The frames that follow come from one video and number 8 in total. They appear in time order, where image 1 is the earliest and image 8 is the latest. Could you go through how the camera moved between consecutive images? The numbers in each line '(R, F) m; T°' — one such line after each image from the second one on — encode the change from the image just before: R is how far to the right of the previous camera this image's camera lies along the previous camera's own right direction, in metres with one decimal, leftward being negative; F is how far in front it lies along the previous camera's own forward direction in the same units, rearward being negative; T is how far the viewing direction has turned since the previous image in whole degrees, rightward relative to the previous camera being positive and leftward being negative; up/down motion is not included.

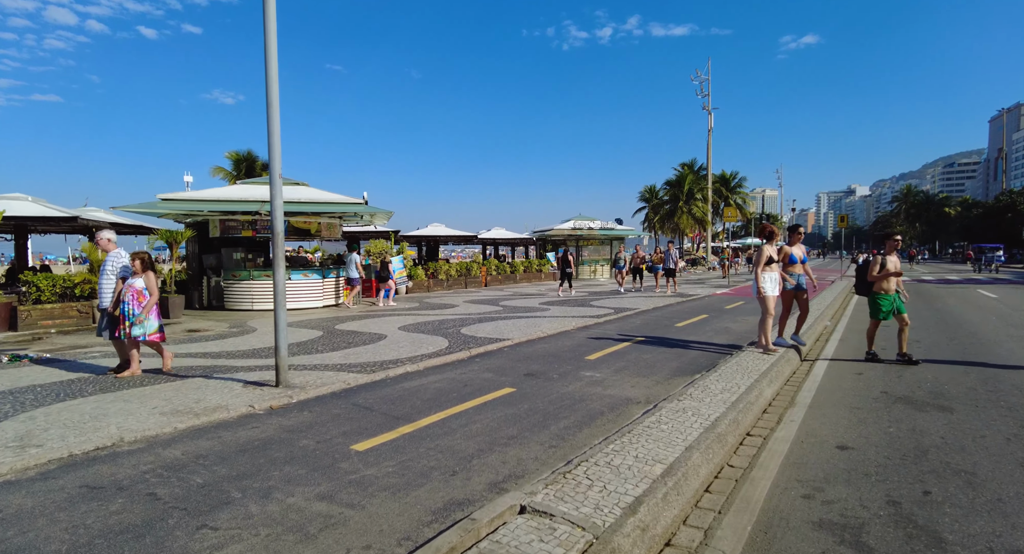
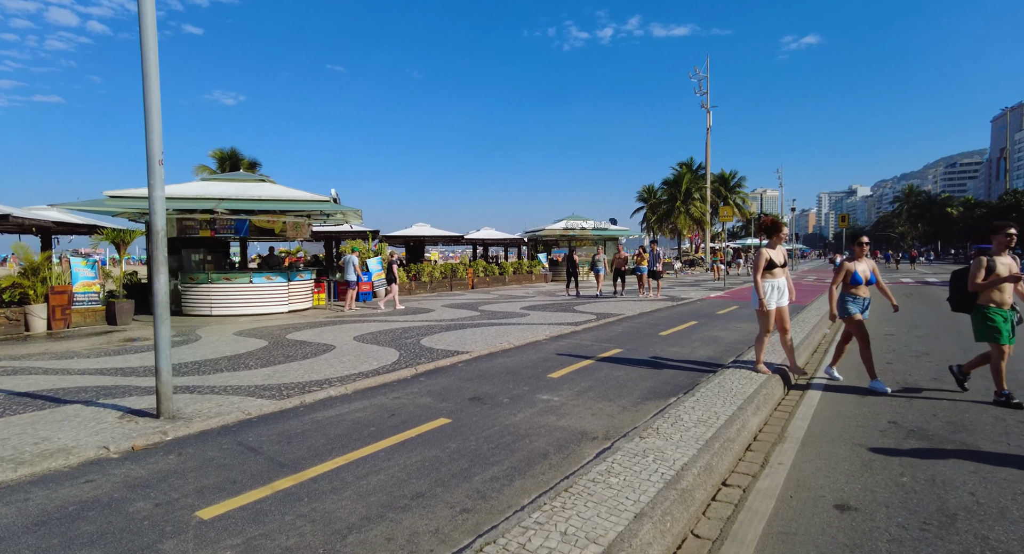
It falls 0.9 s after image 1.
(+0.6, +1.0) m; 0°
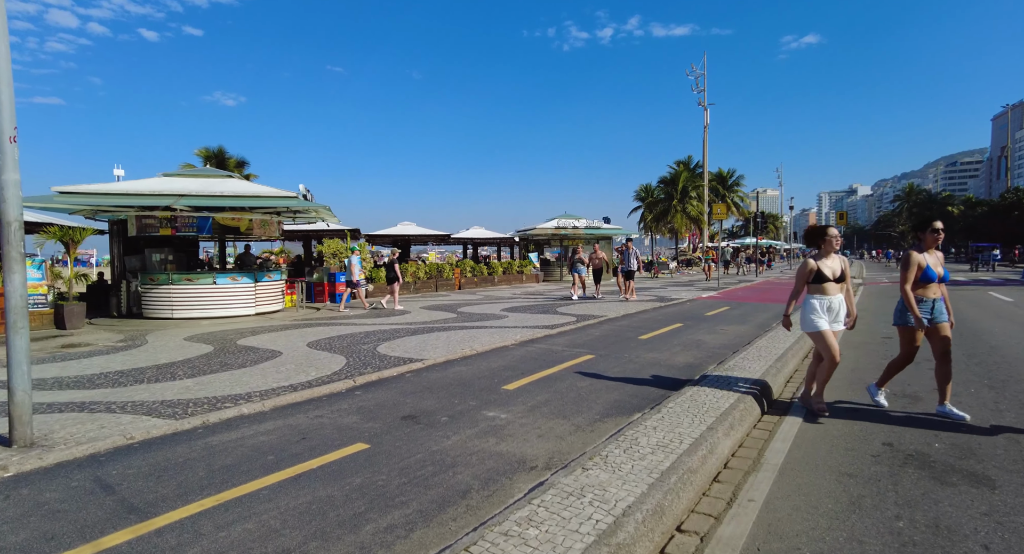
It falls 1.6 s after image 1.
(+0.6, +0.8) m; 0°
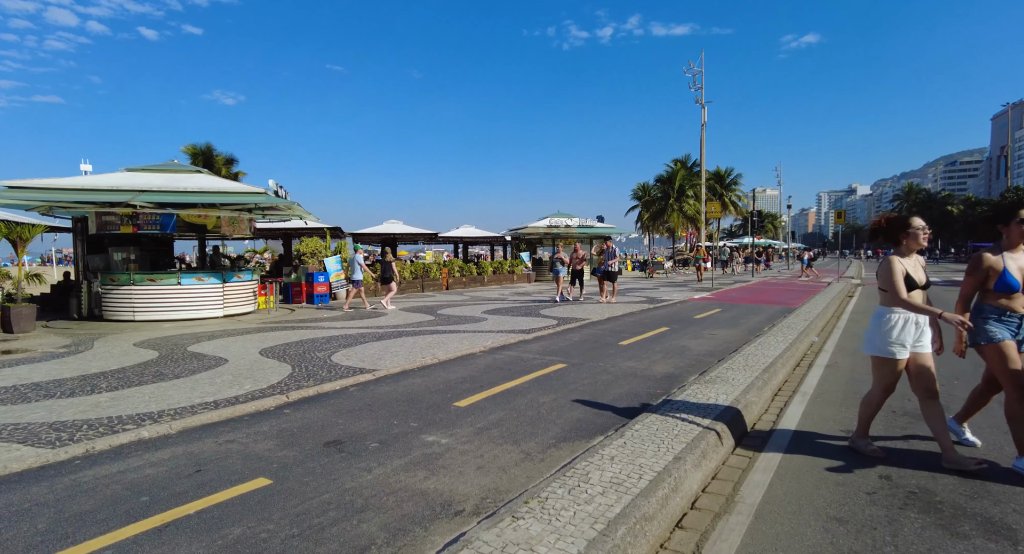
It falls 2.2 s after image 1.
(+0.5, +0.7) m; 0°
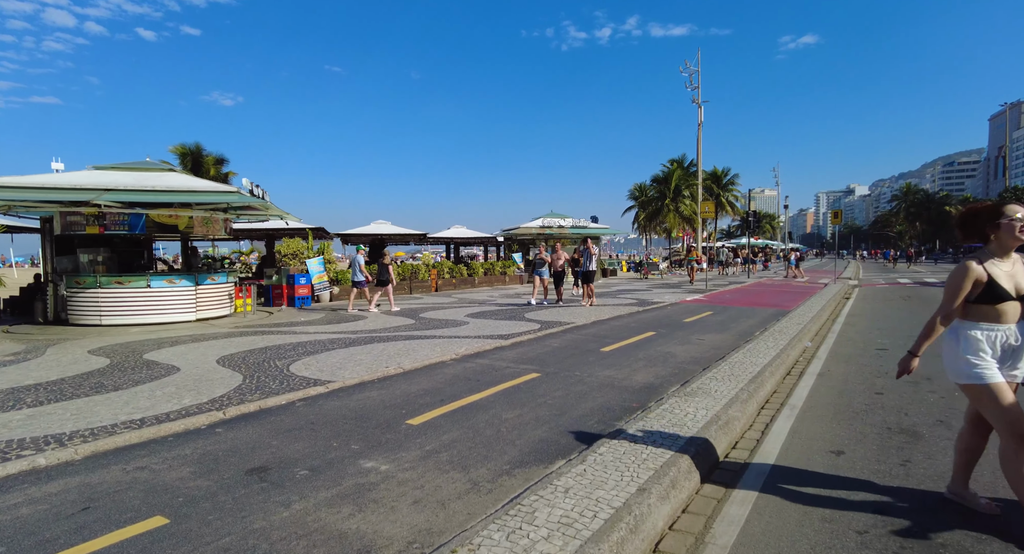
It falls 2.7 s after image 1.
(+0.4, +0.5) m; 0°
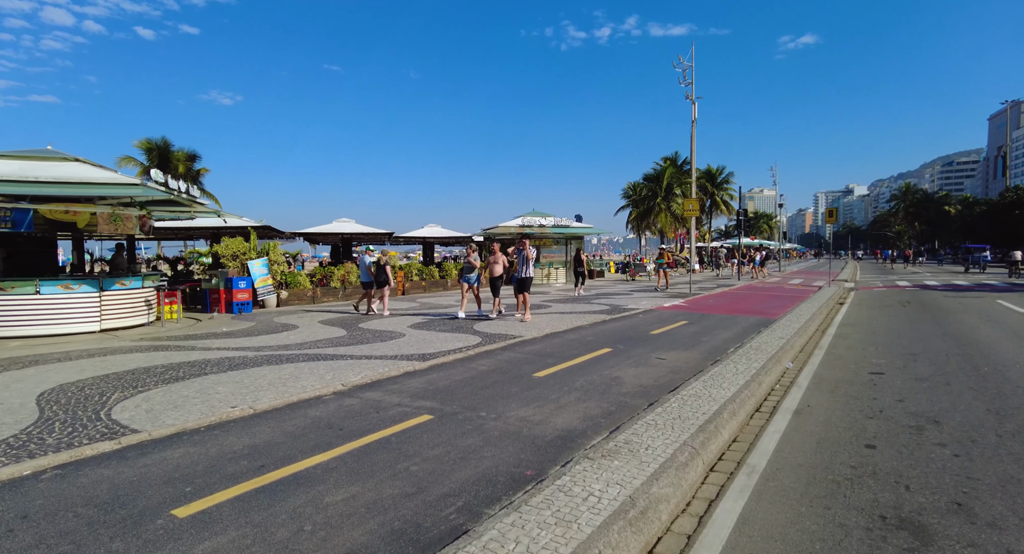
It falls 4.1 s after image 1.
(+1.1, +1.7) m; 0°
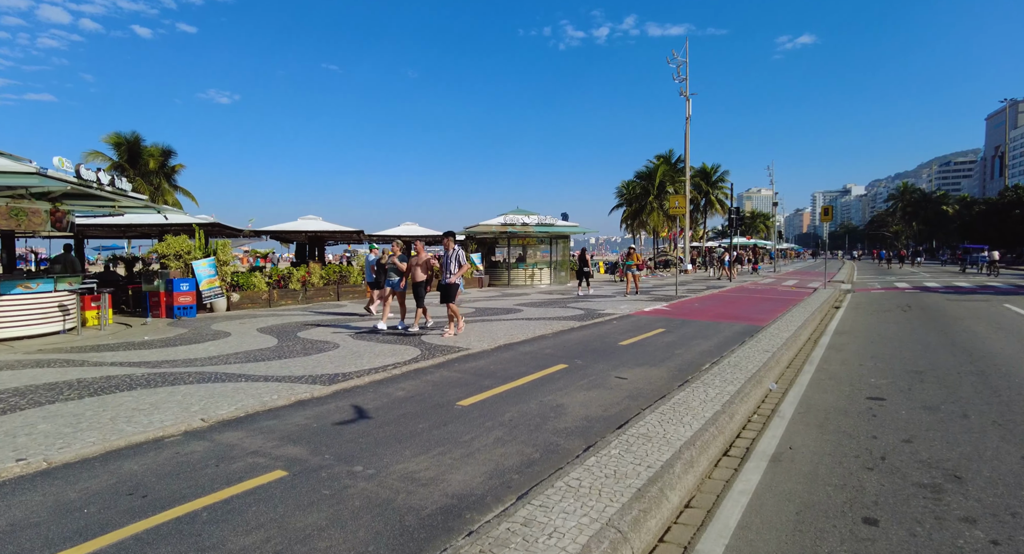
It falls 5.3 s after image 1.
(+0.8, +1.4) m; 0°
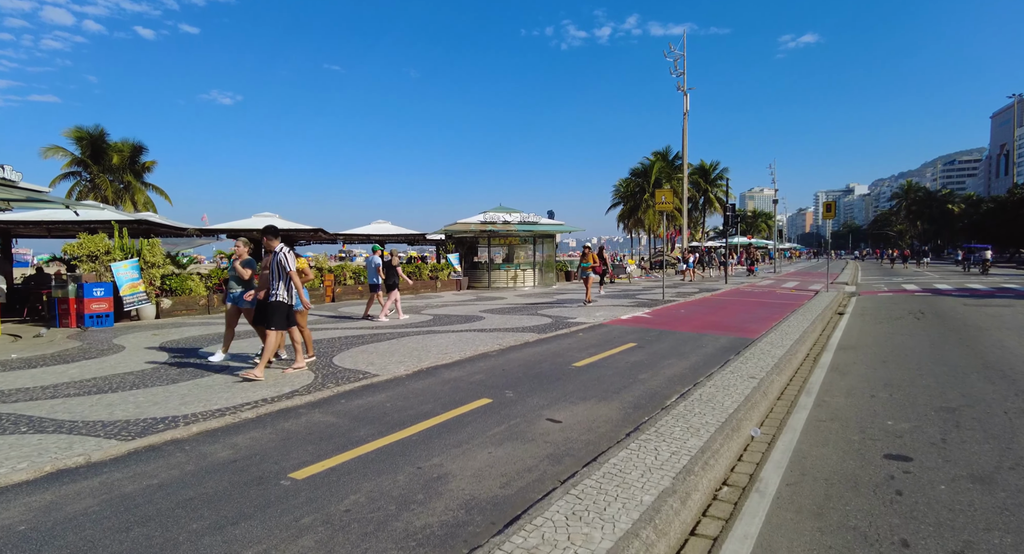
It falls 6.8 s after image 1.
(+1.0, +1.9) m; 0°
